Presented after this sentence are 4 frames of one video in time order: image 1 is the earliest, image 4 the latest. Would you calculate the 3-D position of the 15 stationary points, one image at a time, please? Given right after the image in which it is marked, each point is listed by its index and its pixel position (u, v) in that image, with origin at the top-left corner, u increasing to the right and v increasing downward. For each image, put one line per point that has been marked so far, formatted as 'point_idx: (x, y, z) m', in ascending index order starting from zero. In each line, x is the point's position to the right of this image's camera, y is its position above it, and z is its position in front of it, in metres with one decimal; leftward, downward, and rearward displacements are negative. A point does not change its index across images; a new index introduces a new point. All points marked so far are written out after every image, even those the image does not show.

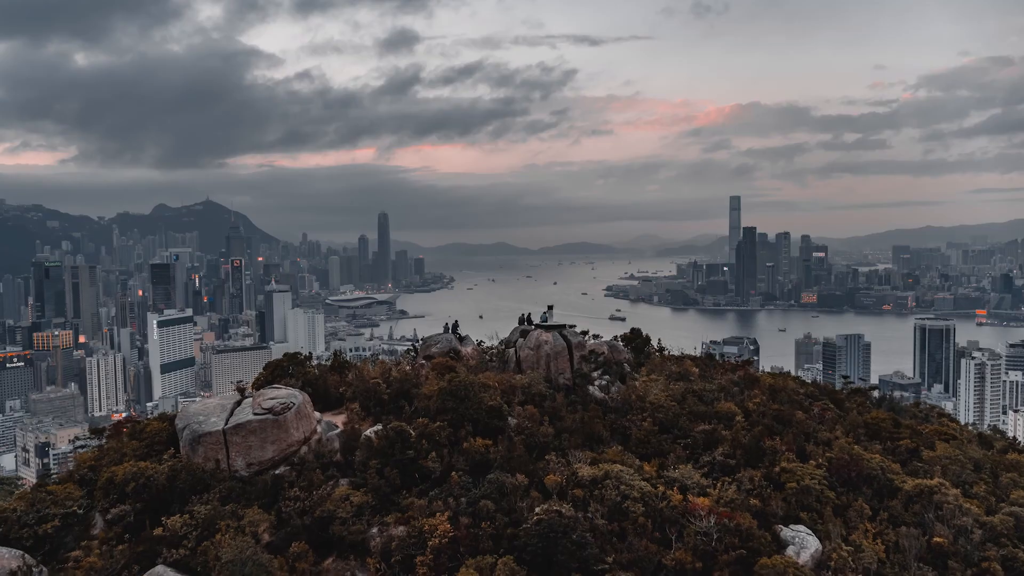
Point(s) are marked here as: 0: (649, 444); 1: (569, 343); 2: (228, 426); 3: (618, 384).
0: (+2.7, -3.1, +11.3) m
1: (+1.4, -1.3, +13.8) m
2: (-5.2, -2.5, +10.4) m
3: (+2.5, -2.3, +13.6) m
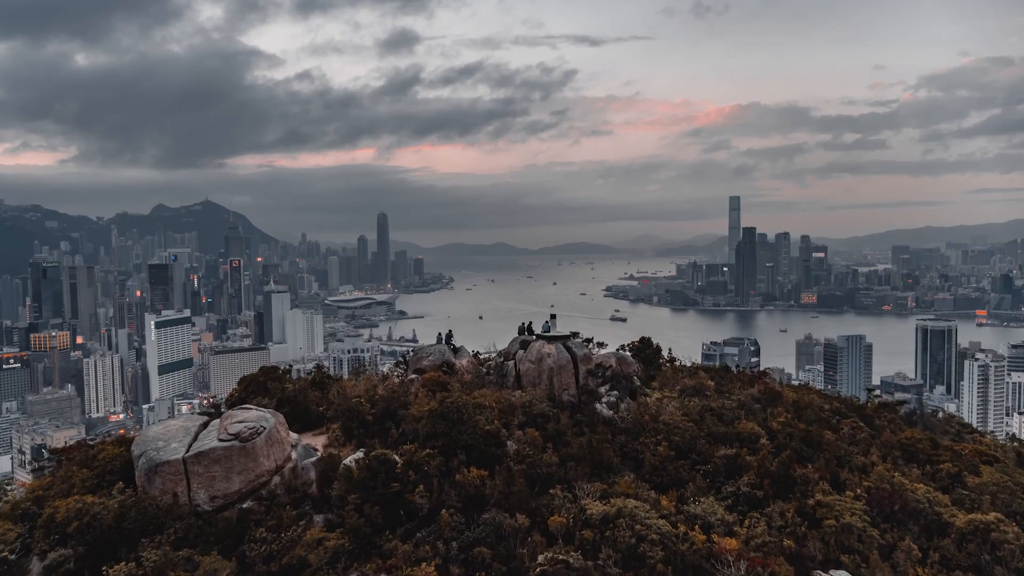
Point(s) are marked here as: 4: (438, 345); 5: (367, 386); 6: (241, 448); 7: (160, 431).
0: (+2.7, -3.3, +10.0) m
1: (+1.4, -1.5, +12.5) m
2: (-5.2, -2.7, +9.2) m
3: (+2.5, -2.5, +12.3) m
4: (-1.7, -1.4, +13.3) m
5: (-3.0, -2.0, +11.8) m
6: (-4.4, -2.6, +9.2) m
7: (-6.2, -2.5, +10.0) m
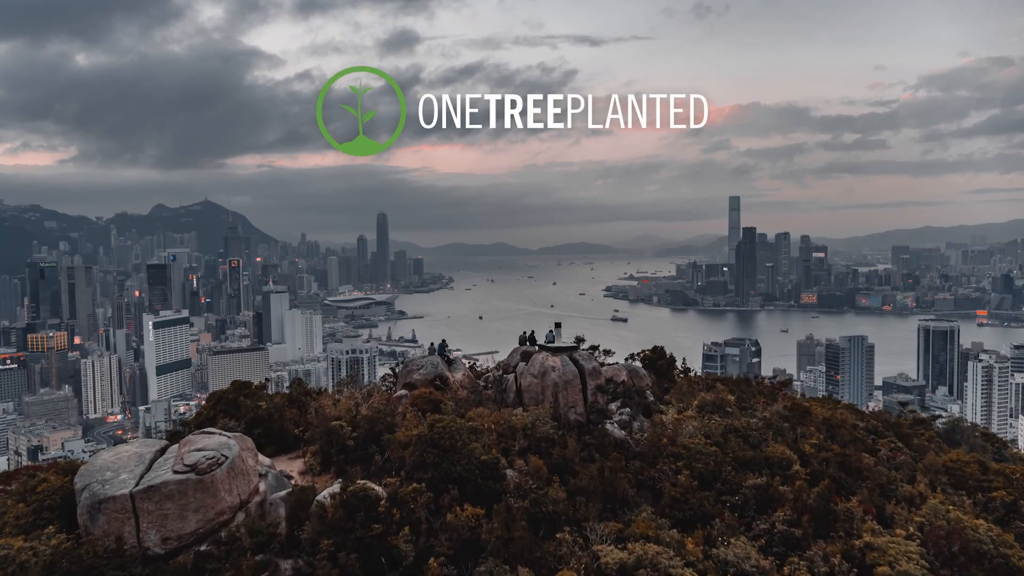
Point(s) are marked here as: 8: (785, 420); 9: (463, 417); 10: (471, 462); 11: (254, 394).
0: (+2.7, -3.4, +8.7) m
1: (+1.4, -1.6, +11.2) m
2: (-5.2, -2.8, +7.9) m
3: (+2.5, -2.6, +11.1) m
4: (-1.7, -1.5, +12.0) m
5: (-3.0, -2.1, +10.6) m
6: (-4.4, -2.7, +7.9) m
7: (-6.2, -2.7, +8.8) m
8: (+5.6, -2.7, +11.6) m
9: (-0.8, -2.2, +9.6) m
10: (-0.6, -2.6, +8.4) m
11: (-5.0, -2.1, +11.1) m
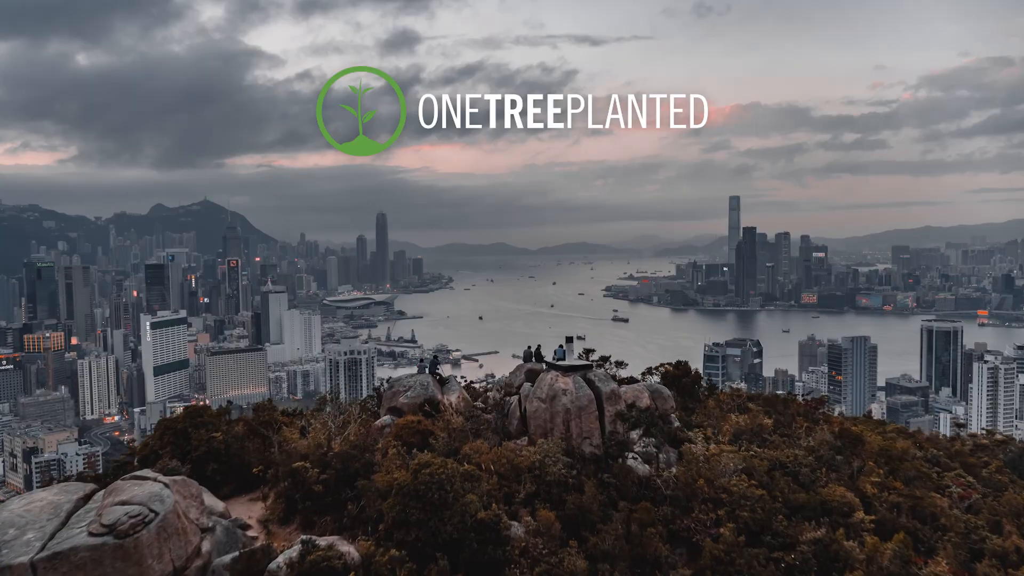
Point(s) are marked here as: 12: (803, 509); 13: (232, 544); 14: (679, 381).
0: (+2.7, -3.5, +7.0) m
1: (+1.4, -1.7, +9.5) m
2: (-5.2, -2.9, +6.2) m
3: (+2.6, -2.7, +9.4) m
4: (-1.7, -1.6, +10.3) m
5: (-3.0, -2.3, +8.9) m
6: (-4.3, -2.8, +6.2) m
7: (-6.2, -2.8, +7.0) m
8: (+5.7, -2.8, +9.9) m
9: (-0.7, -2.3, +7.9) m
10: (-0.6, -2.7, +6.6) m
11: (-5.0, -2.2, +9.3) m
12: (+4.2, -3.2, +8.1) m
13: (-3.6, -3.3, +7.4) m
14: (+3.6, -2.0, +12.1) m
